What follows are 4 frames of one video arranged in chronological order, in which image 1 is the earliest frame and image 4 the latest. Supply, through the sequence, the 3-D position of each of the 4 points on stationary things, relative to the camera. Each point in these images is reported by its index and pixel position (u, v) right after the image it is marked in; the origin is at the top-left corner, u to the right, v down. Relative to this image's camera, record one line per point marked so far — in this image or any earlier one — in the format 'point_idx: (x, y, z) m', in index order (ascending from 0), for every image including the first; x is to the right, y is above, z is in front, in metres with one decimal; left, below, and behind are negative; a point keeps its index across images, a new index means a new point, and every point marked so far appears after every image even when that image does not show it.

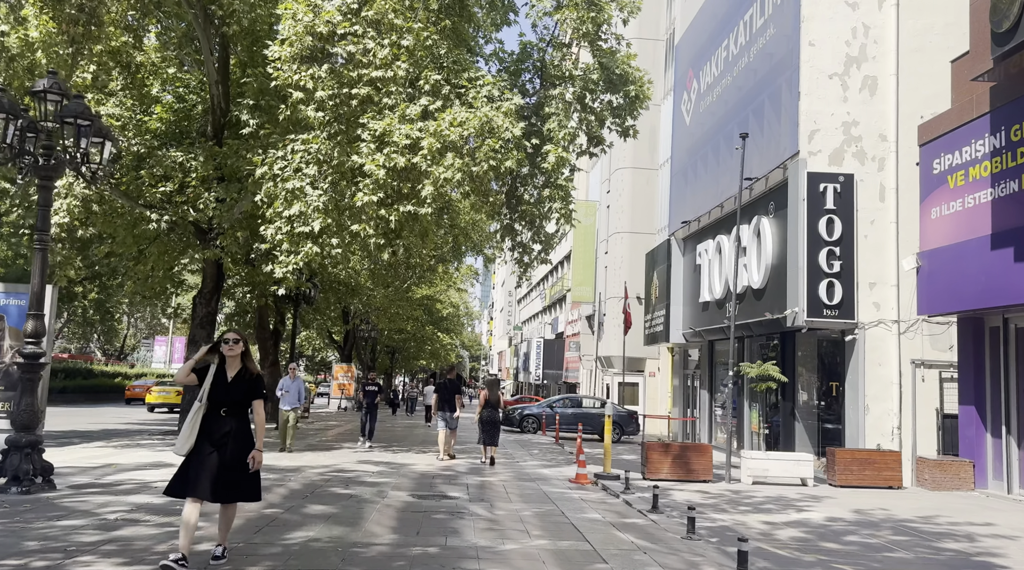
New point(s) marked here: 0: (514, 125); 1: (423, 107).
0: (0.0, +2.7, +14.2) m
1: (-1.6, +3.1, +14.8) m
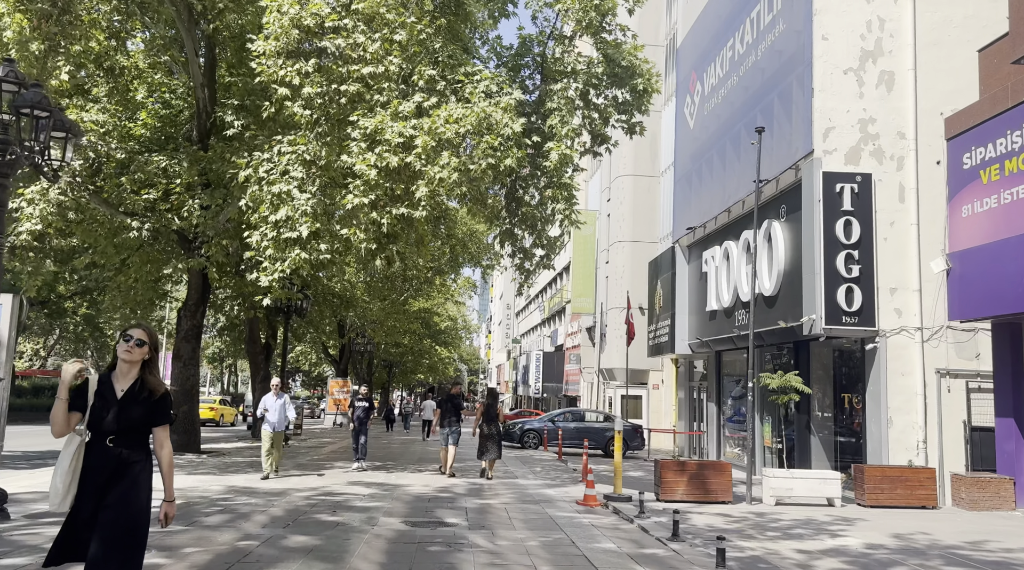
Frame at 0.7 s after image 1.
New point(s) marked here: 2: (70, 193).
0: (0.0, +2.6, +13.4) m
1: (-1.6, +3.0, +14.0) m
2: (-8.8, +1.8, +16.8) m
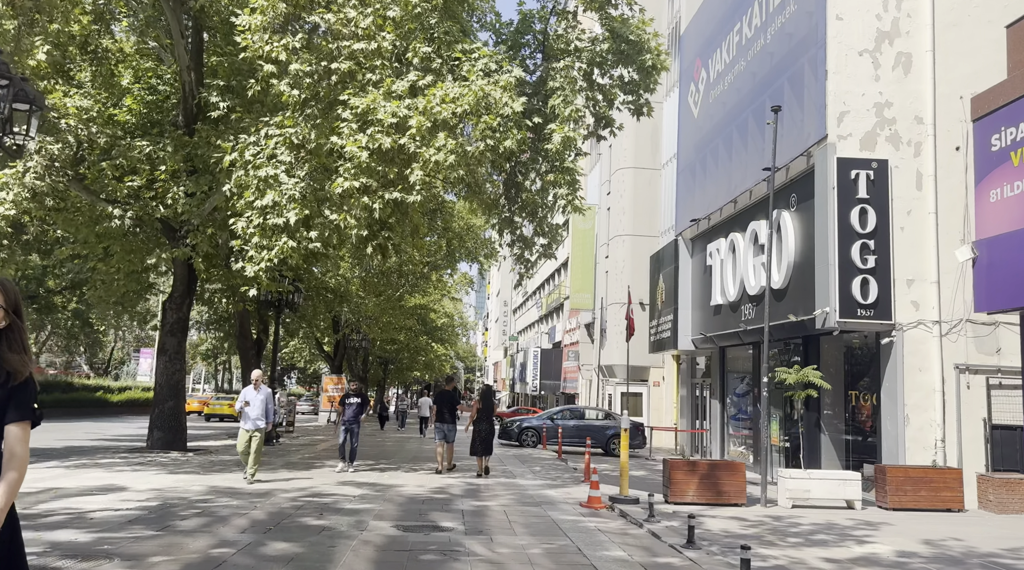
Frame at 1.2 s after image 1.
0: (0.0, +2.8, +12.7) m
1: (-1.6, +3.2, +13.2) m
2: (-8.8, +2.0, +16.1) m
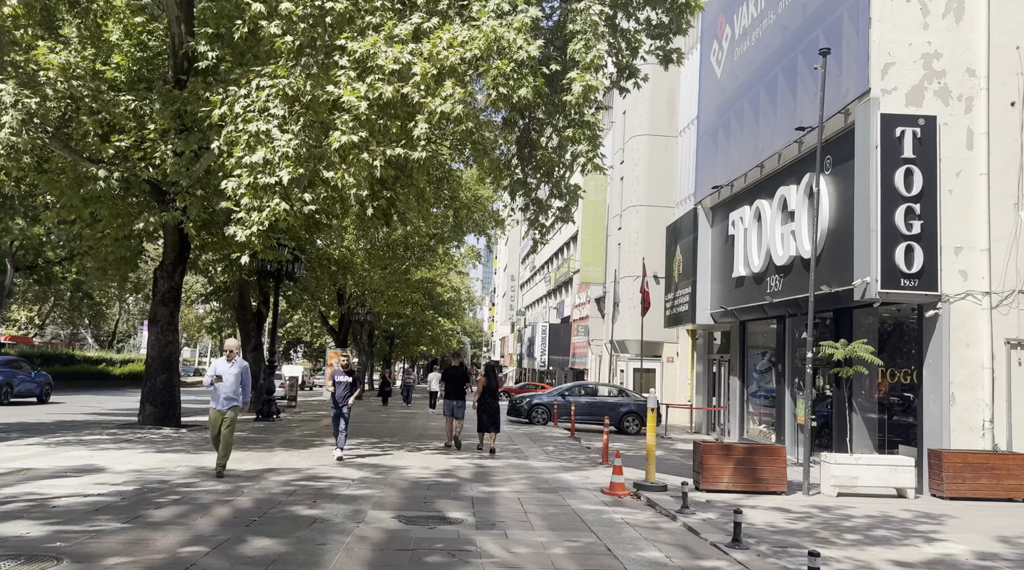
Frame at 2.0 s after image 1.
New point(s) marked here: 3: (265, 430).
0: (+0.2, +3.2, +11.4) m
1: (-1.4, +3.7, +12.0) m
2: (-8.5, +2.6, +14.9) m
3: (-5.5, -3.2, +18.8) m
